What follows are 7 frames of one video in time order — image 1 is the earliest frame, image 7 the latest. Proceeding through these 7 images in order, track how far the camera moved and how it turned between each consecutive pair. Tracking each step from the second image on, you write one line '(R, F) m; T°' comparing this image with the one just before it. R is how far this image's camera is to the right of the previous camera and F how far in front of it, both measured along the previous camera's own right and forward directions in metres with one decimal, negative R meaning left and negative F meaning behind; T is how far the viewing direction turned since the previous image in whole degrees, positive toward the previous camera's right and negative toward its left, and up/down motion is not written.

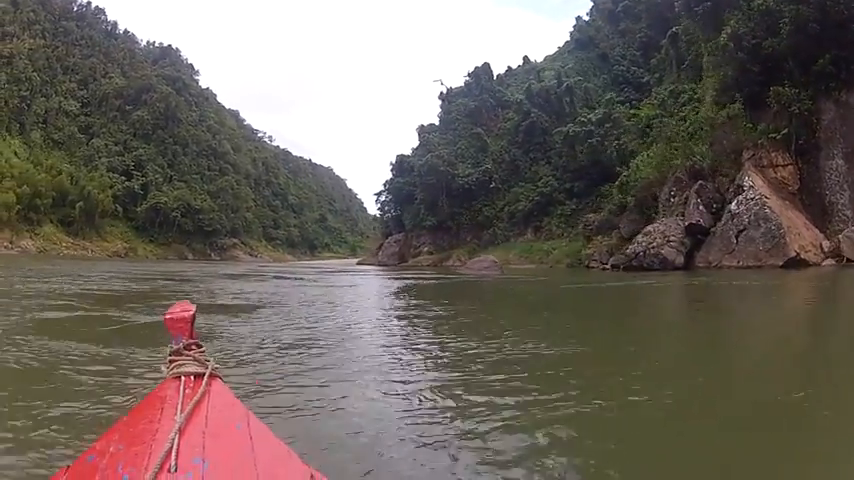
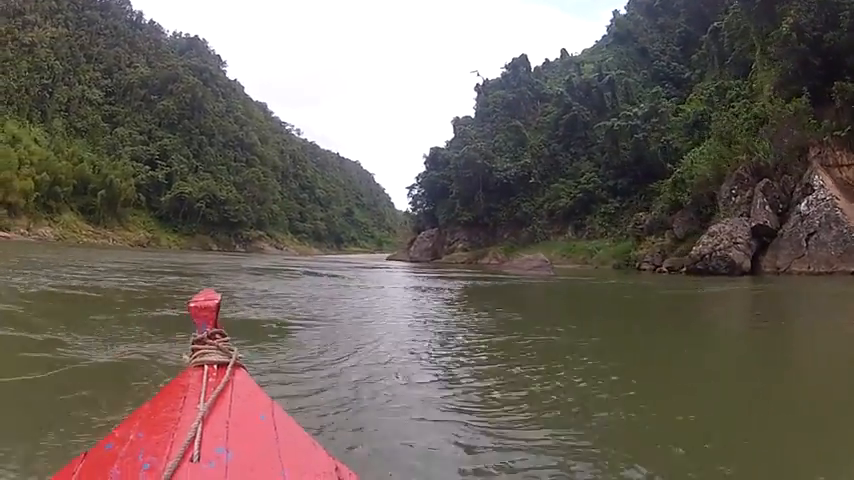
(-0.8, +1.3) m; -2°
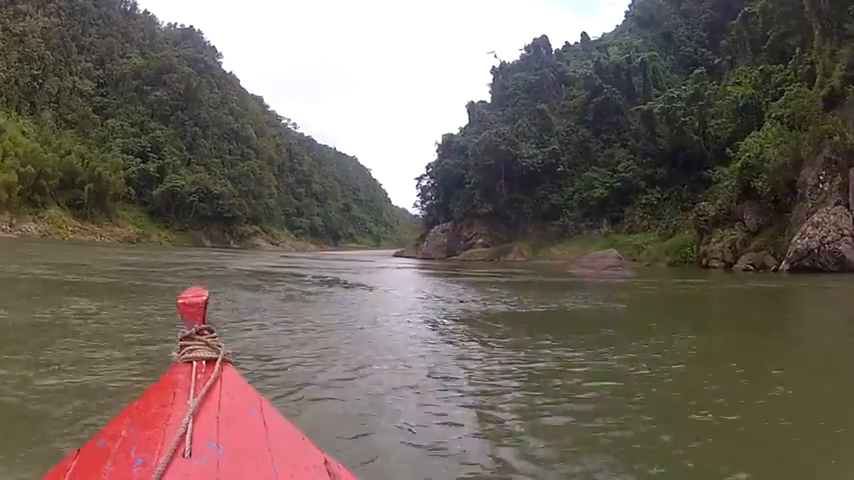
(-0.8, +3.6) m; 0°
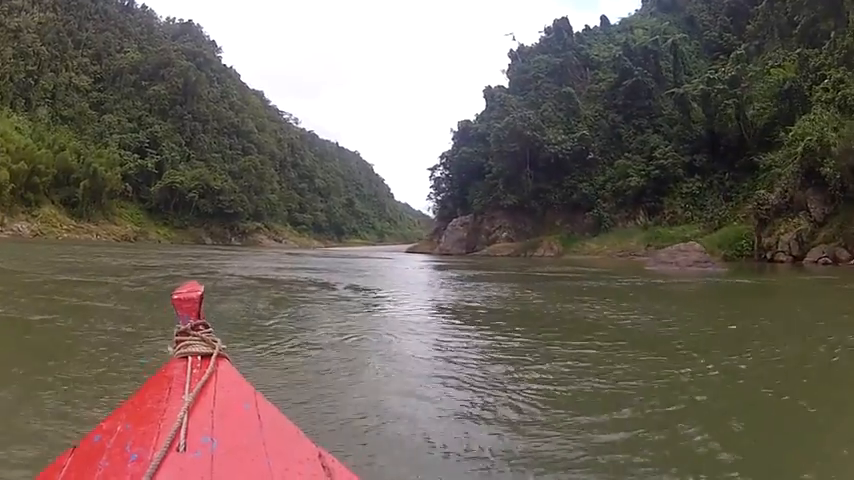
(-0.7, +2.4) m; 0°
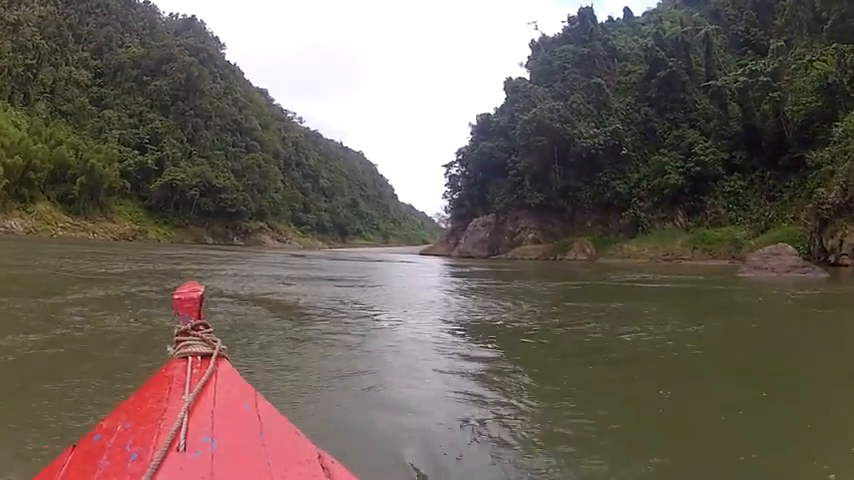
(-0.7, +2.1) m; 0°
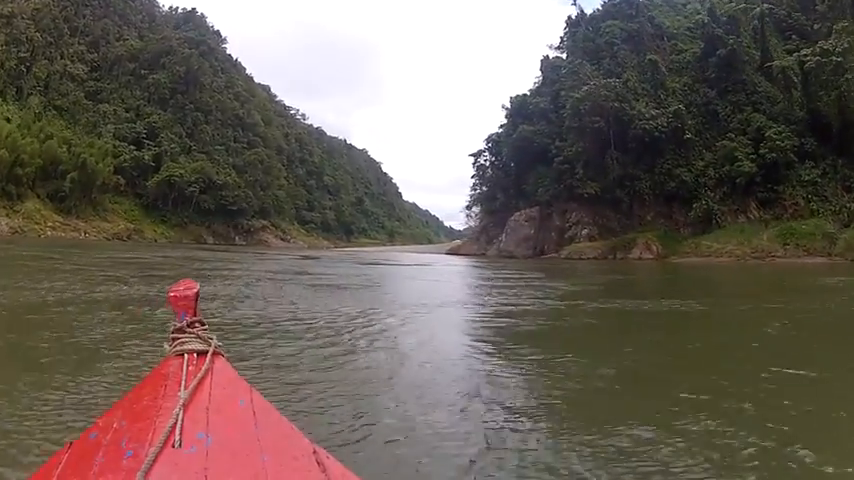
(-1.2, +3.4) m; 0°
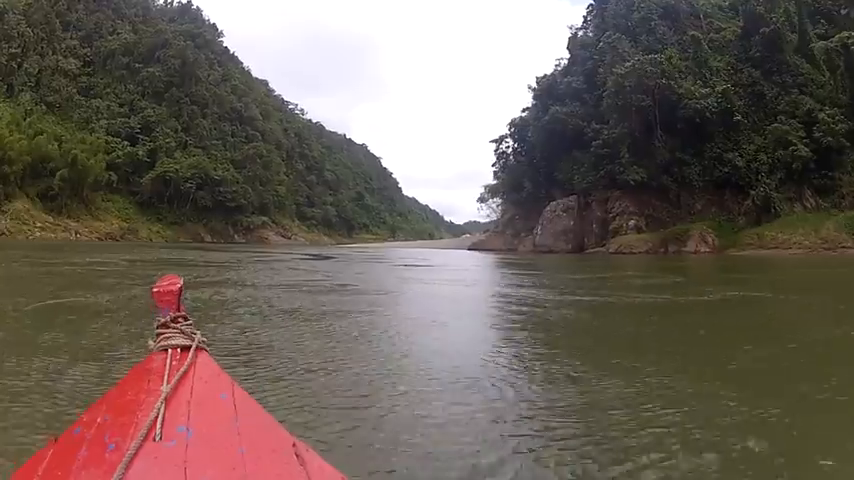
(-0.9, +2.1) m; 0°
